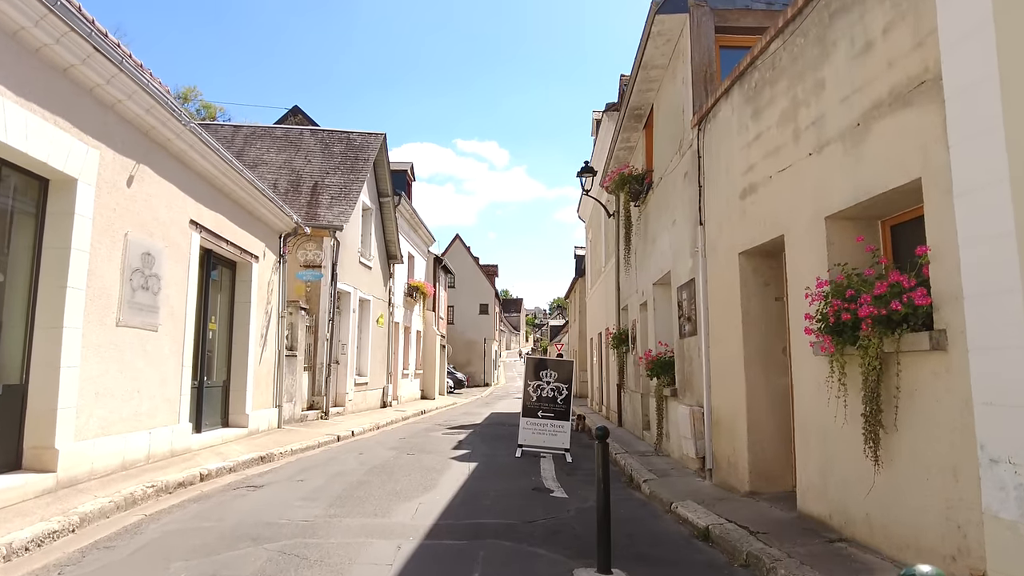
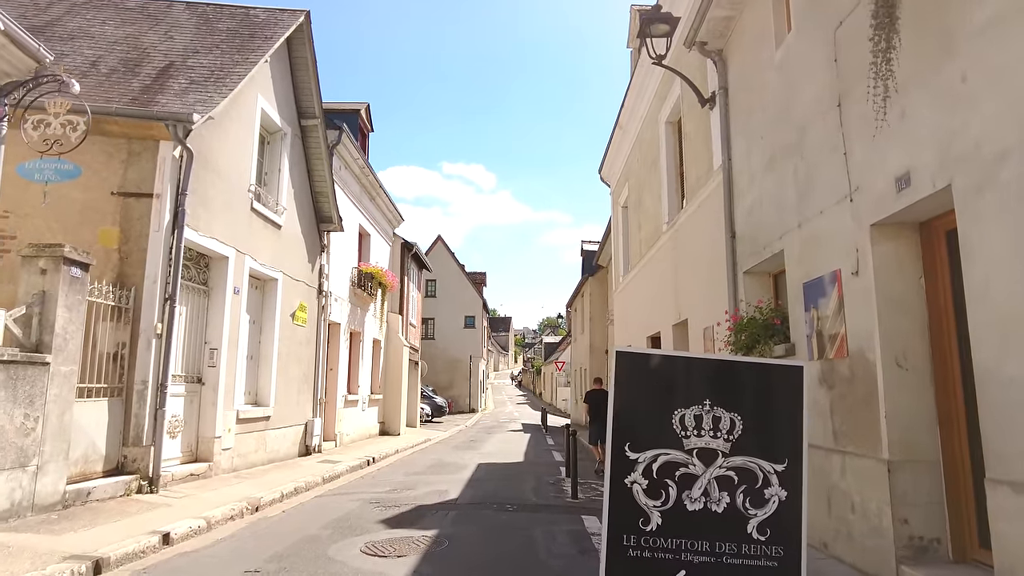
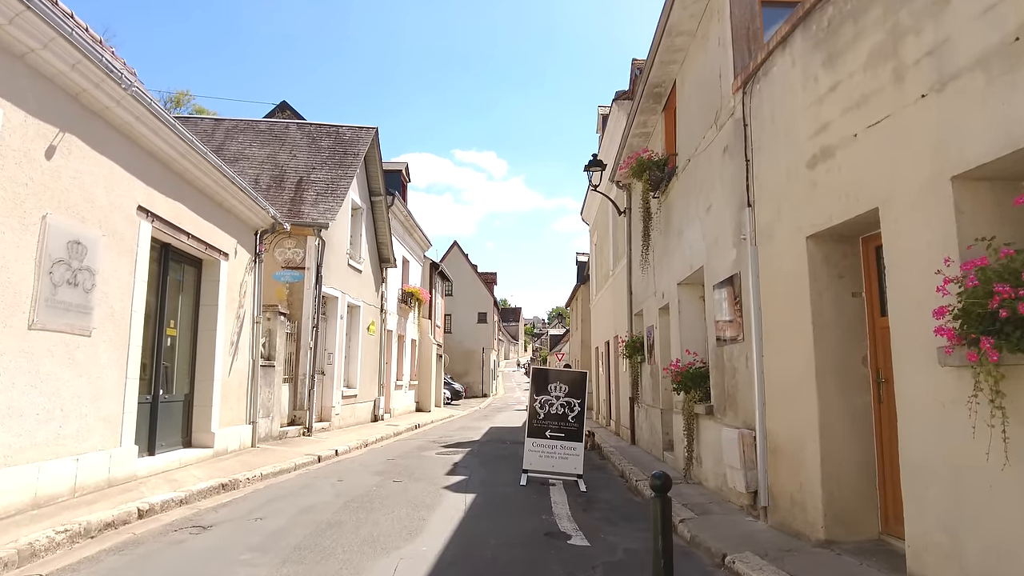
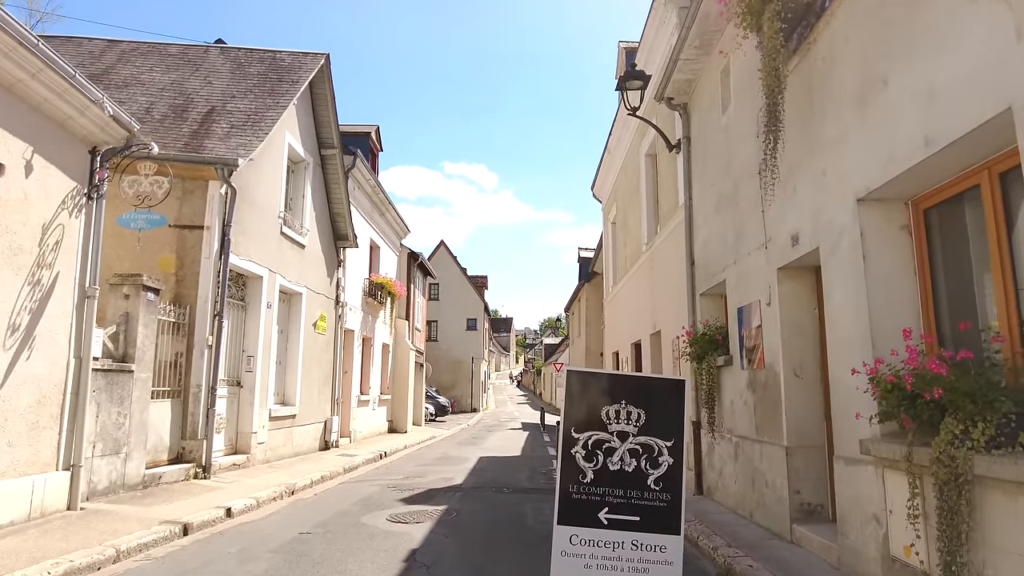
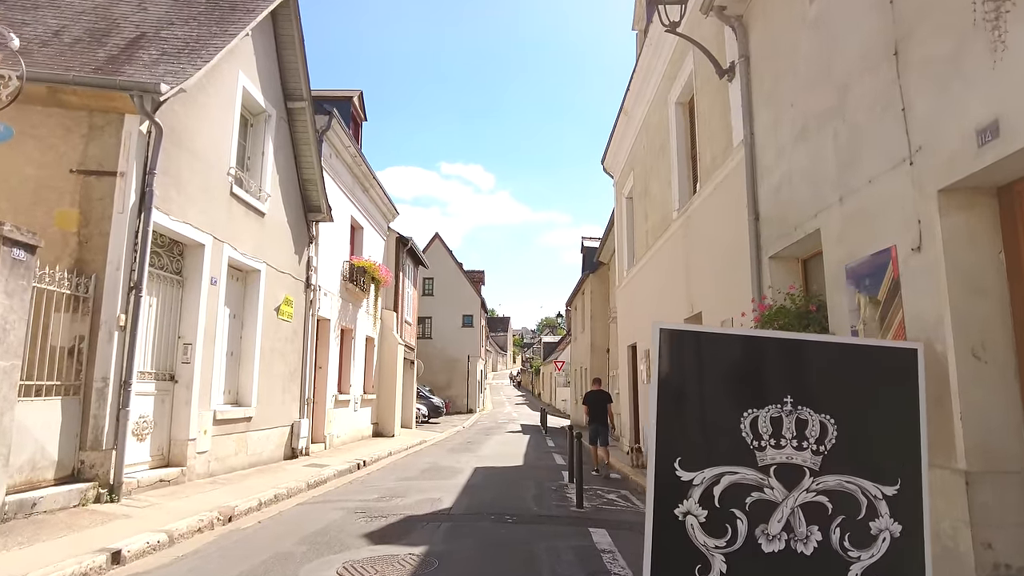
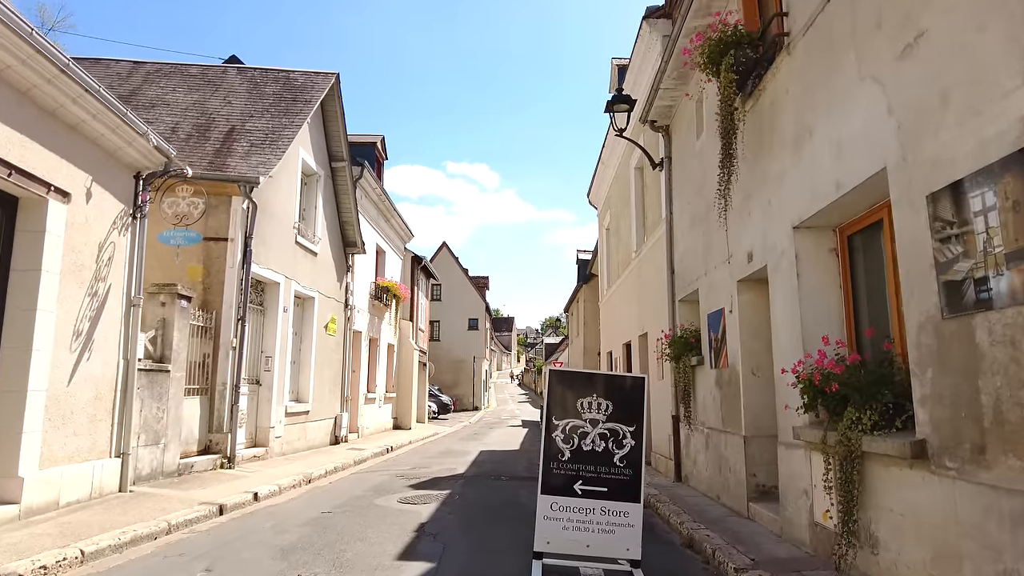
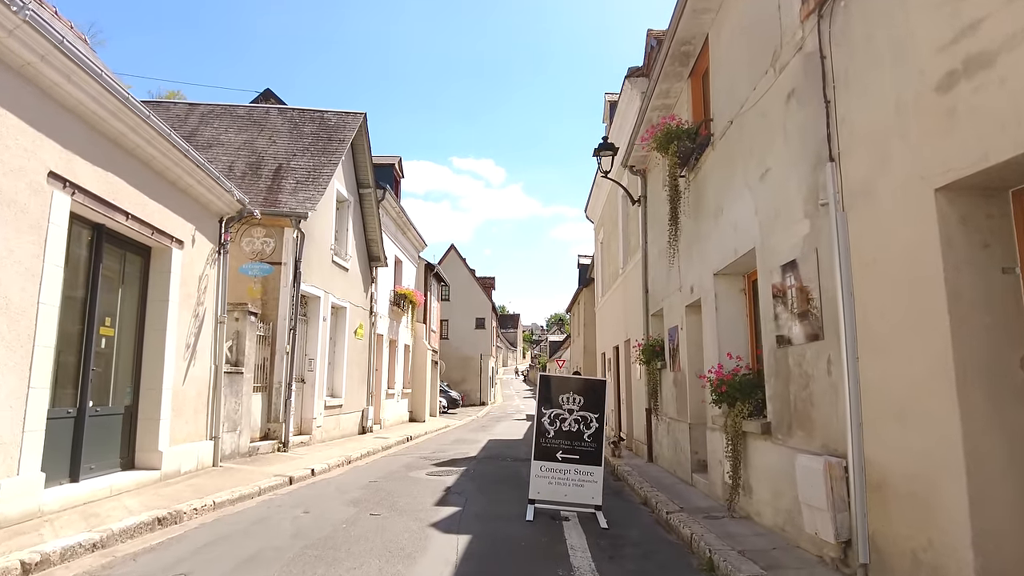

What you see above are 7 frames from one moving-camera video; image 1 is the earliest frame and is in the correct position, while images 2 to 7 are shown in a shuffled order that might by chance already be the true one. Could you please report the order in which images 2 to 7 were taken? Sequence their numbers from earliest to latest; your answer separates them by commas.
3, 7, 6, 4, 2, 5
